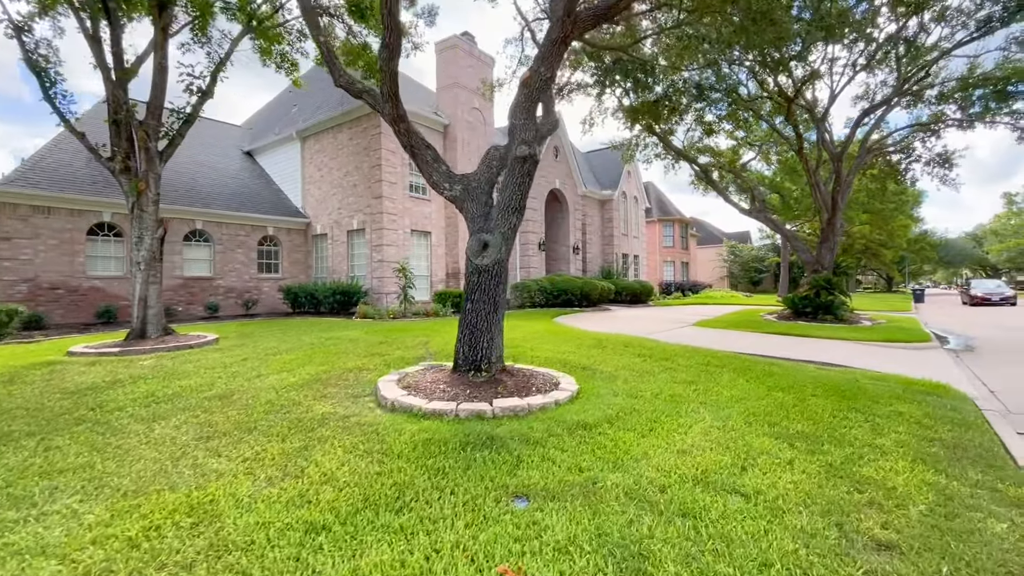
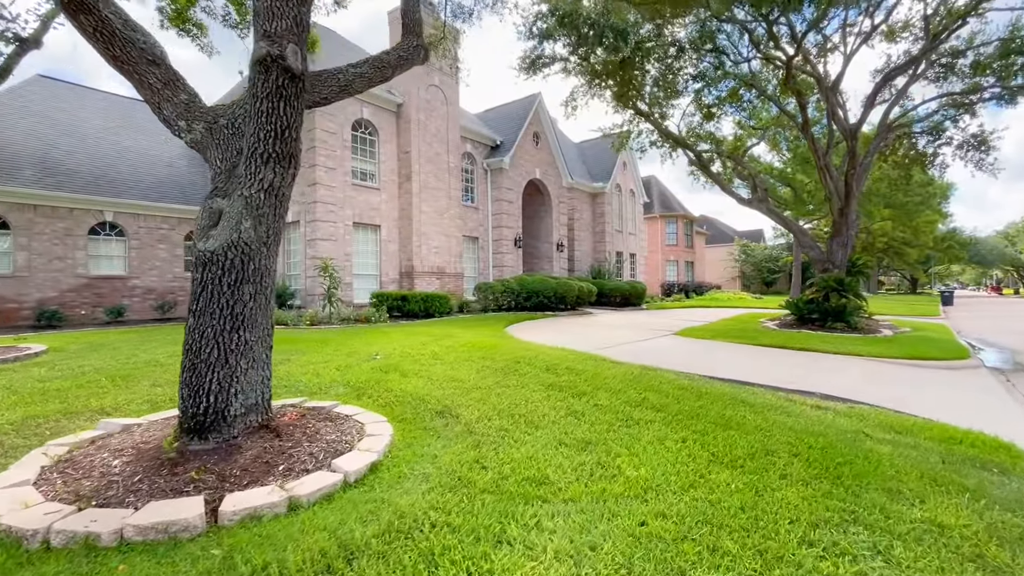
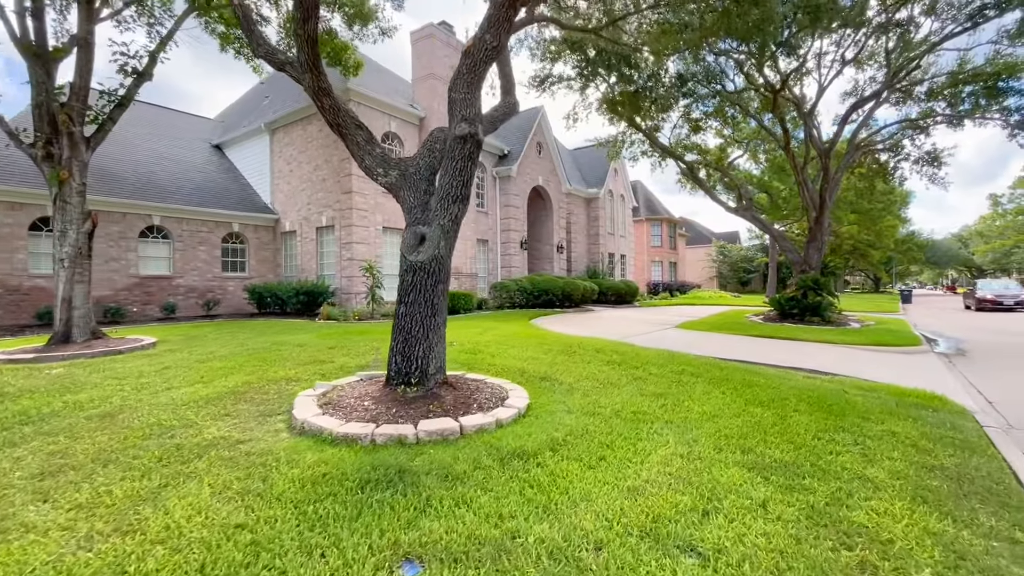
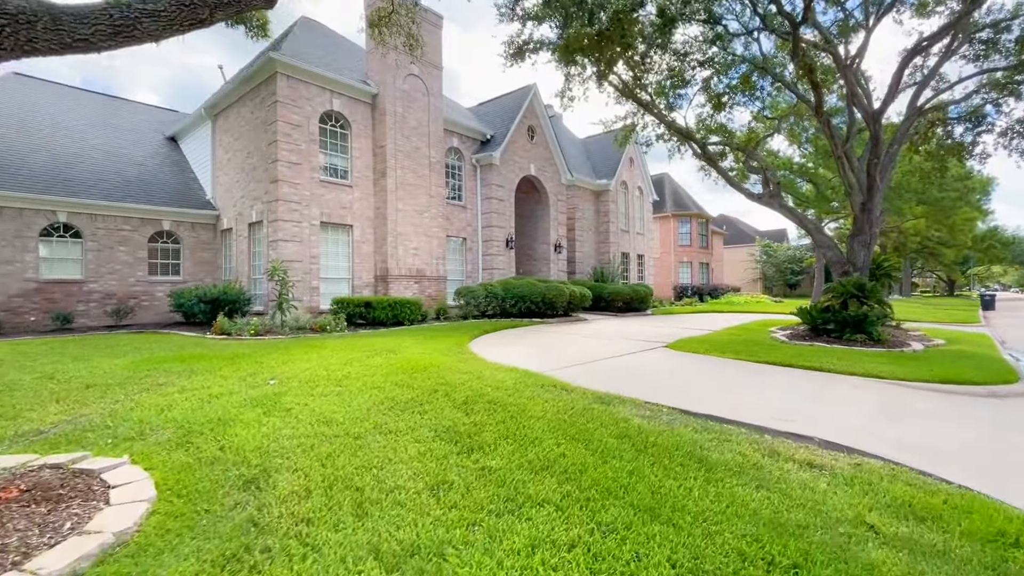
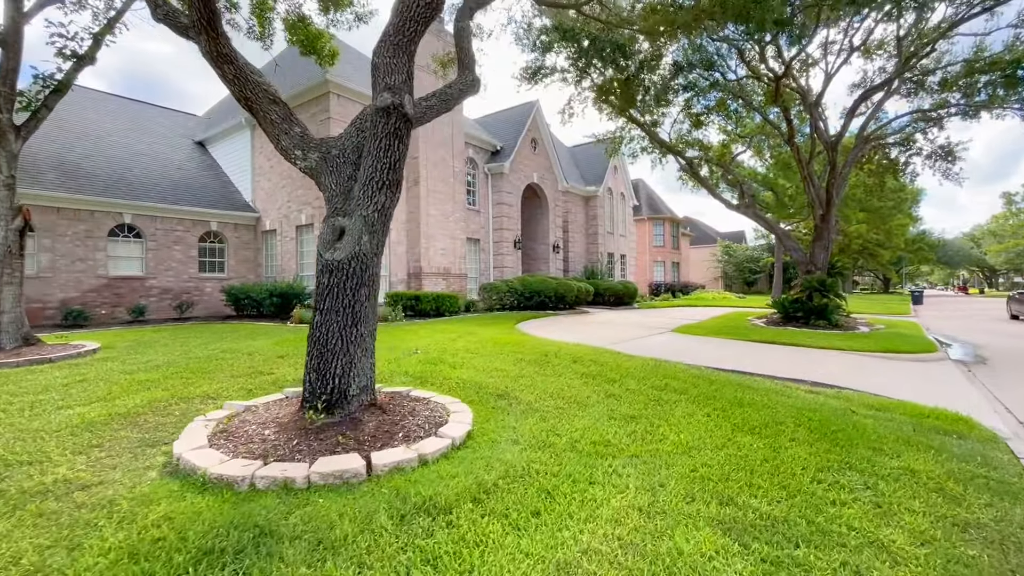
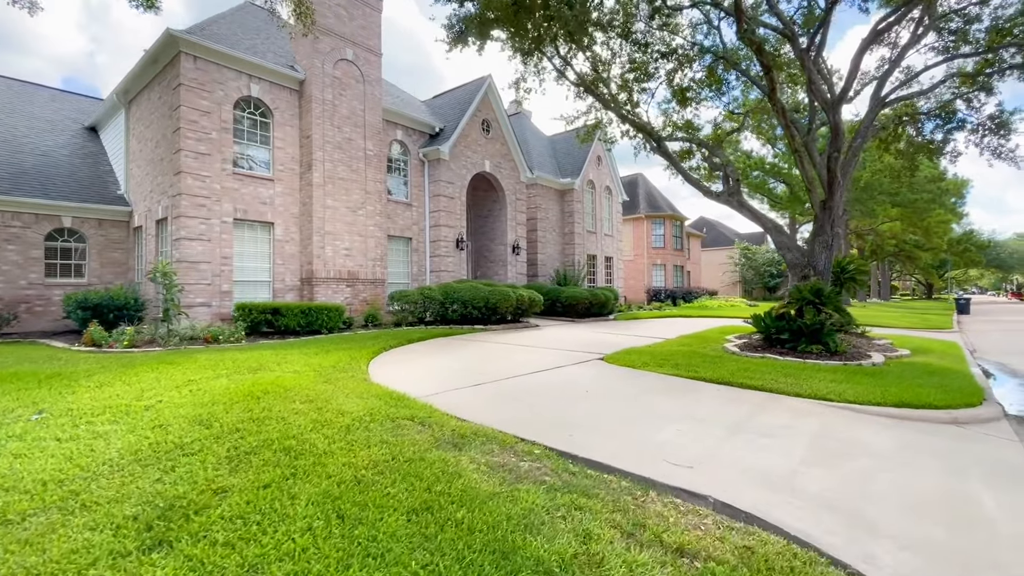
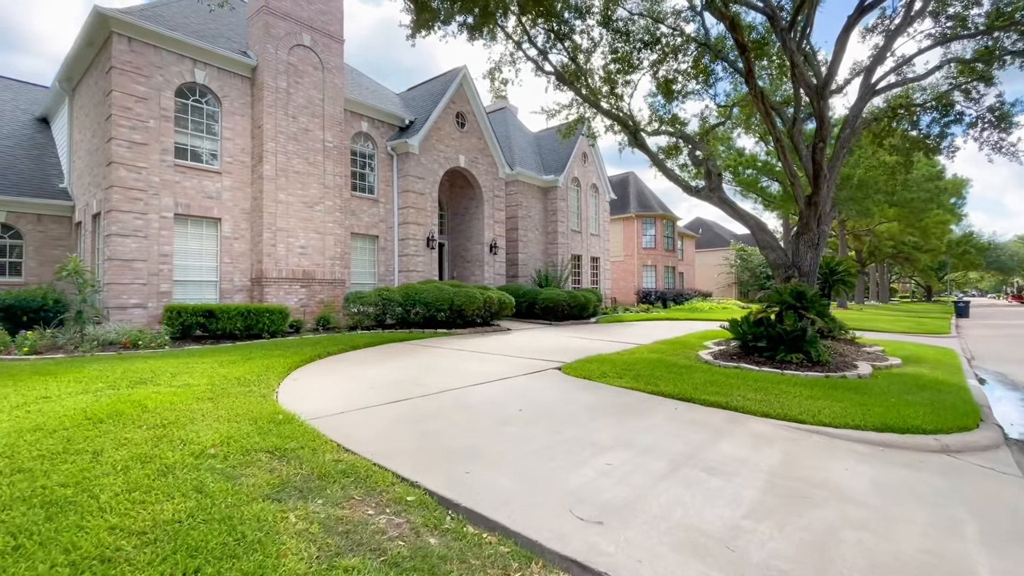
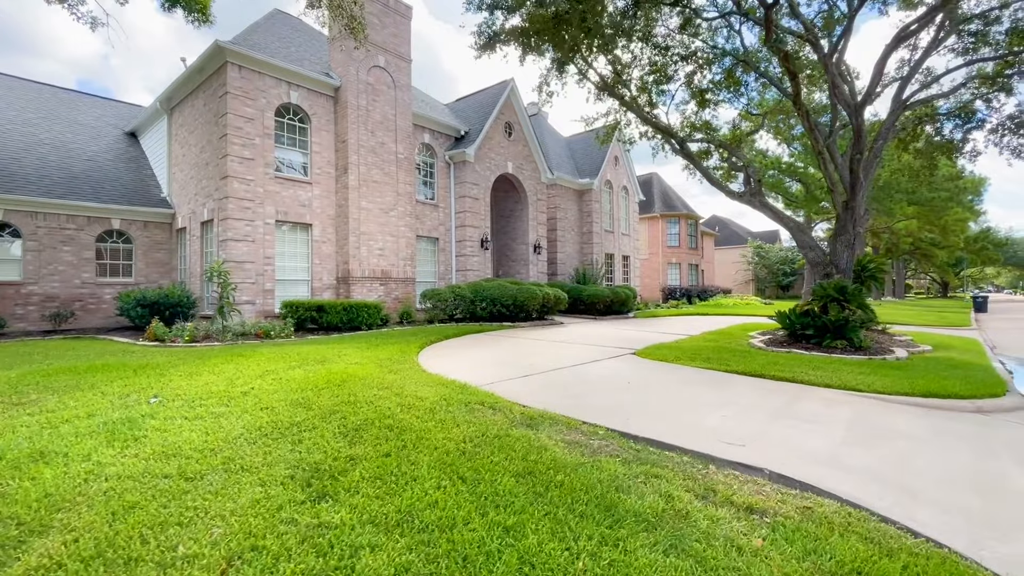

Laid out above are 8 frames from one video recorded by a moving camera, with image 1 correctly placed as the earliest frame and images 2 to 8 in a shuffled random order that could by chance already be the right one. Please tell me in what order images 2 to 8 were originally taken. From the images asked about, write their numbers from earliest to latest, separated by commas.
3, 5, 2, 4, 8, 6, 7
